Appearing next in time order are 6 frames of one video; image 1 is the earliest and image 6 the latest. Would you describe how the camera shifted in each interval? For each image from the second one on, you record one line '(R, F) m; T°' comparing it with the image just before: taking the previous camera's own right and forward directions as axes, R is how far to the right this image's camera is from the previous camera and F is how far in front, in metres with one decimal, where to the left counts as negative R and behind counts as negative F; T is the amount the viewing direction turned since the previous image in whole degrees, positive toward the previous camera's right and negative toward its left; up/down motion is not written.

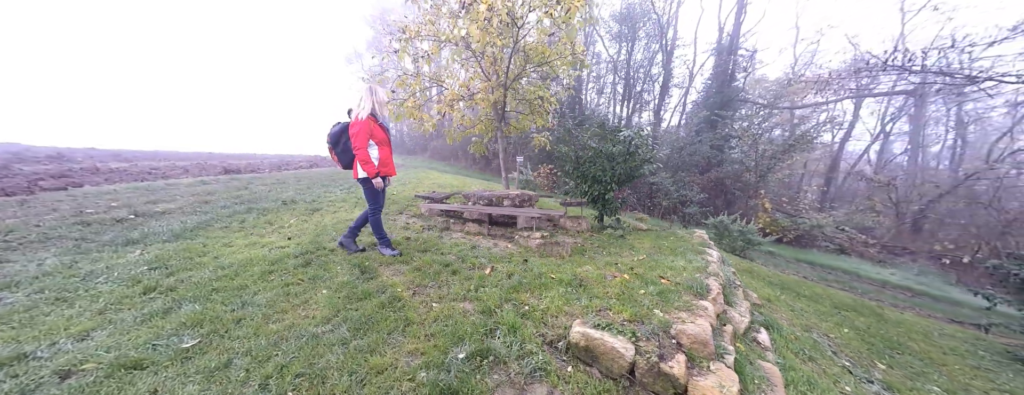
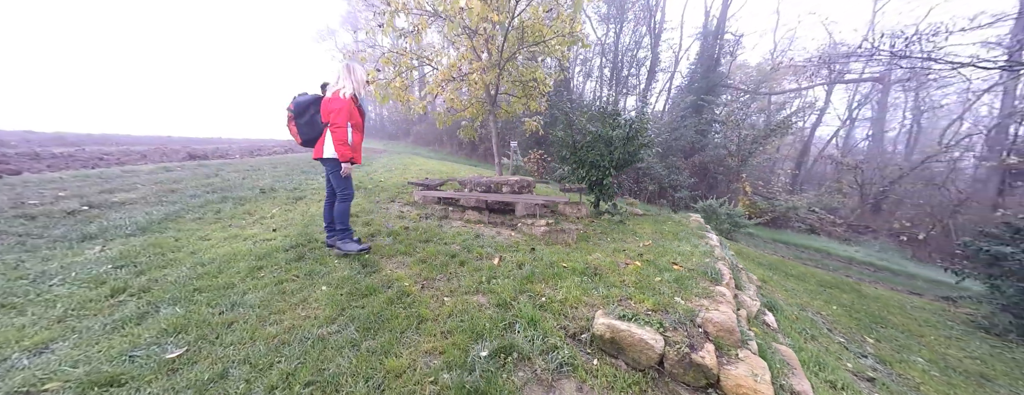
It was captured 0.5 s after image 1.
(-0.3, +0.2) m; +3°
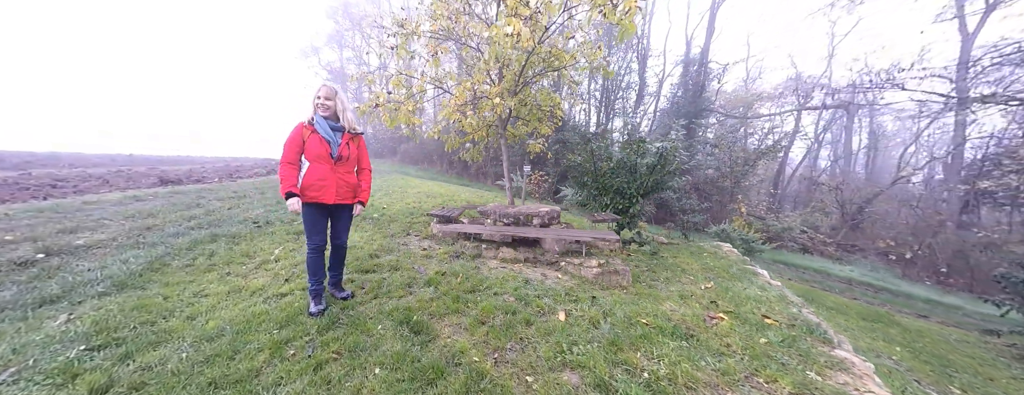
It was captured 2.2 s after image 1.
(-0.8, +0.3) m; +3°
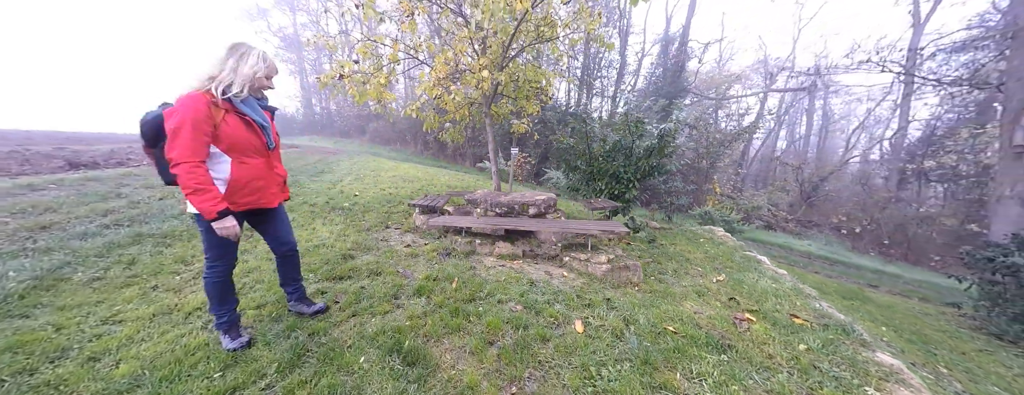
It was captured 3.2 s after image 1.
(-0.2, +0.5) m; +5°
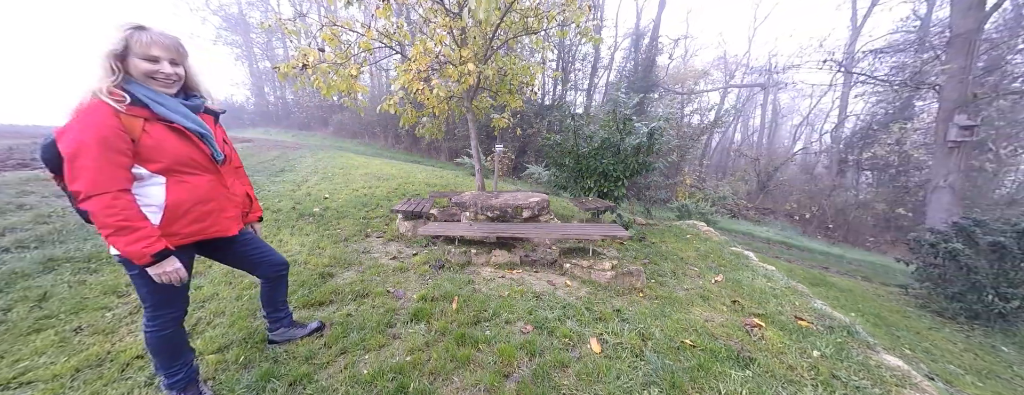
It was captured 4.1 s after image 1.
(-0.3, +0.2) m; +5°
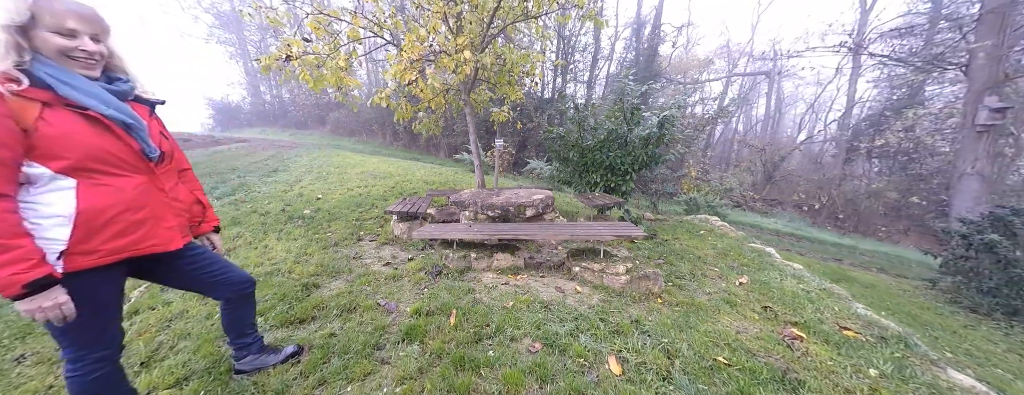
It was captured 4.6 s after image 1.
(0.0, +0.3) m; 0°
